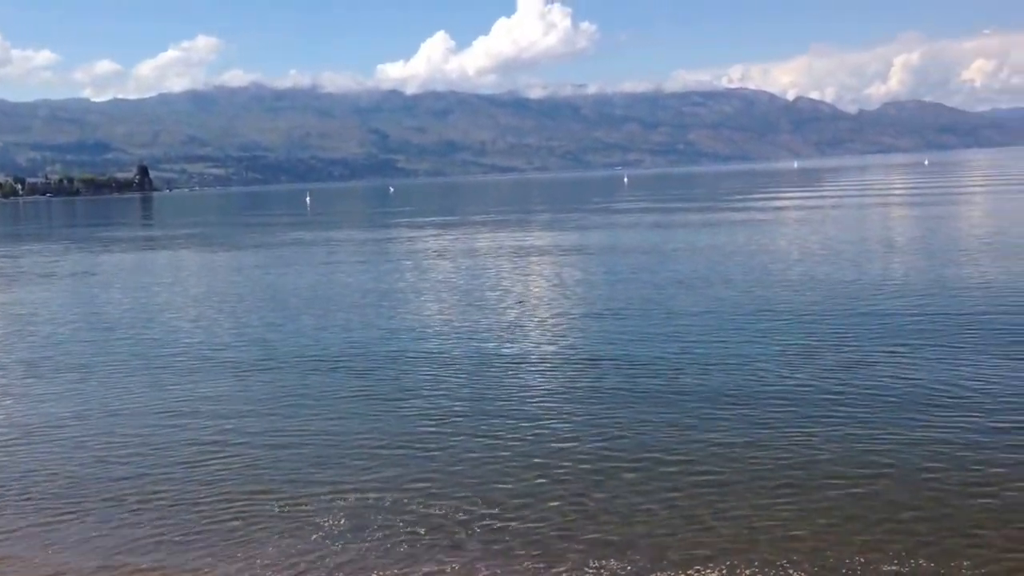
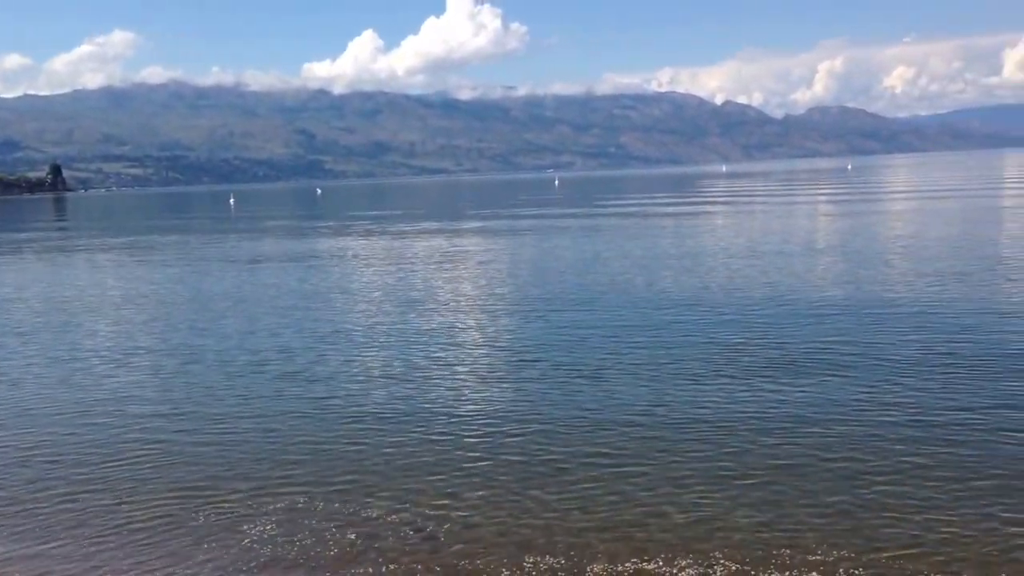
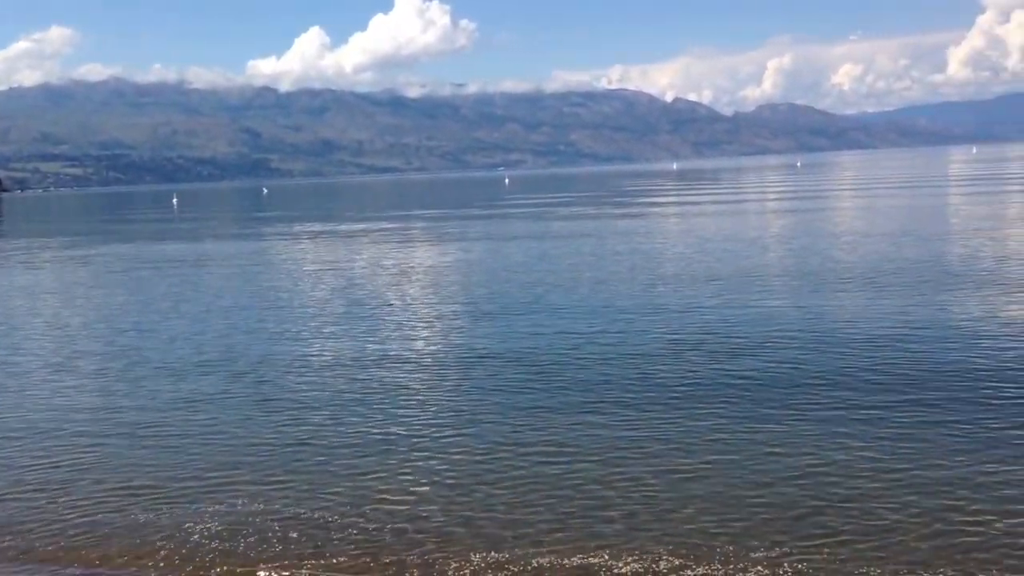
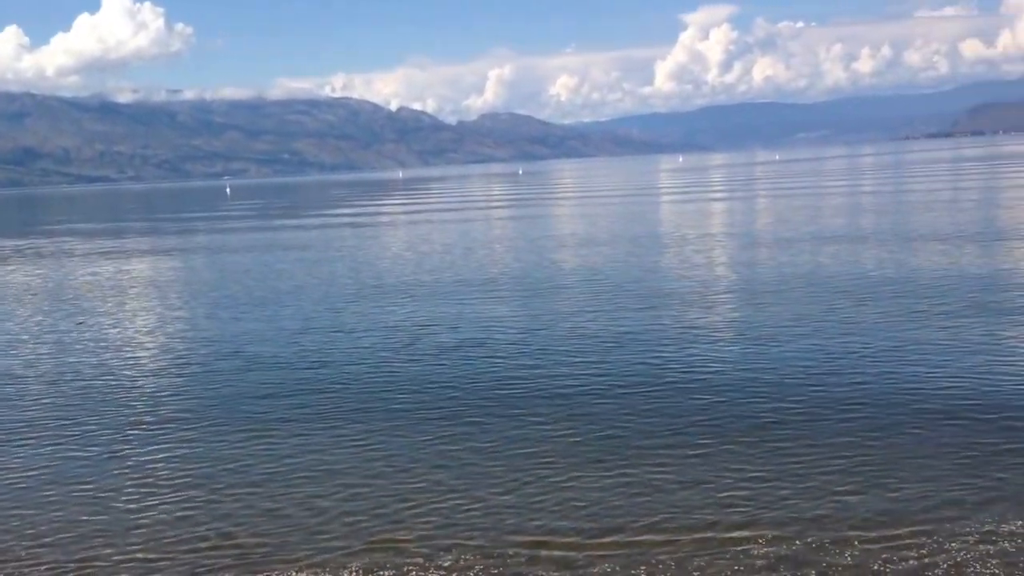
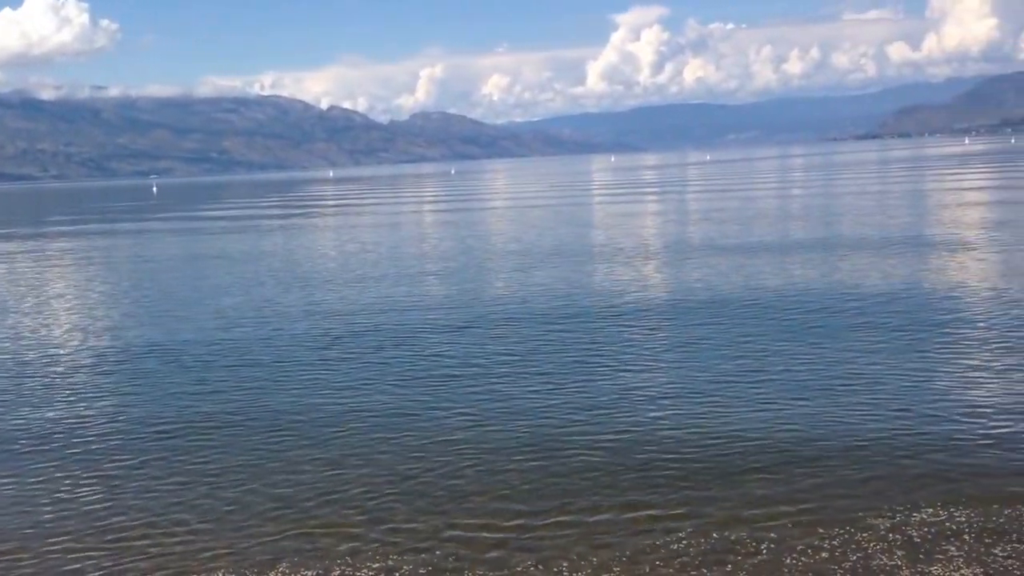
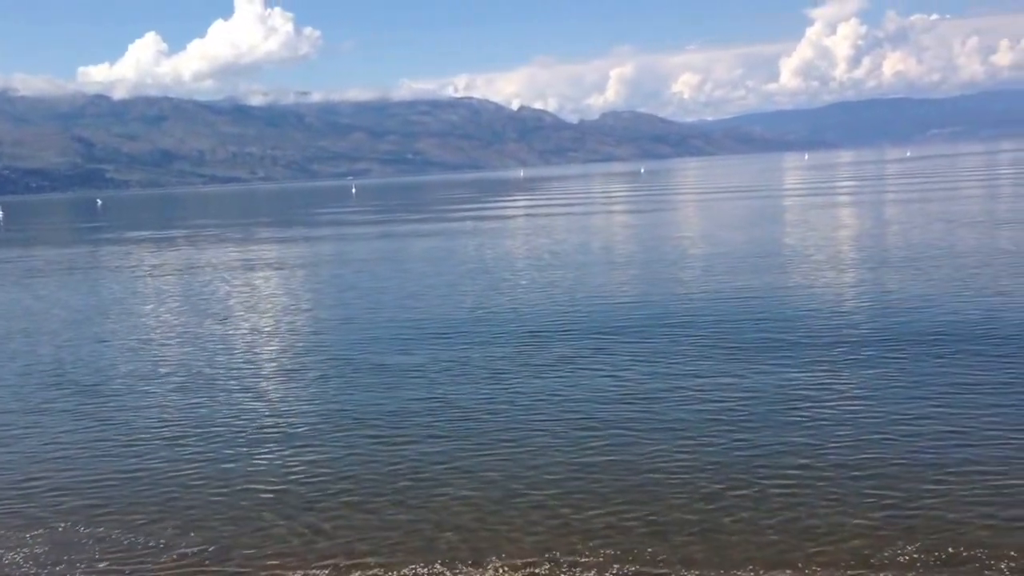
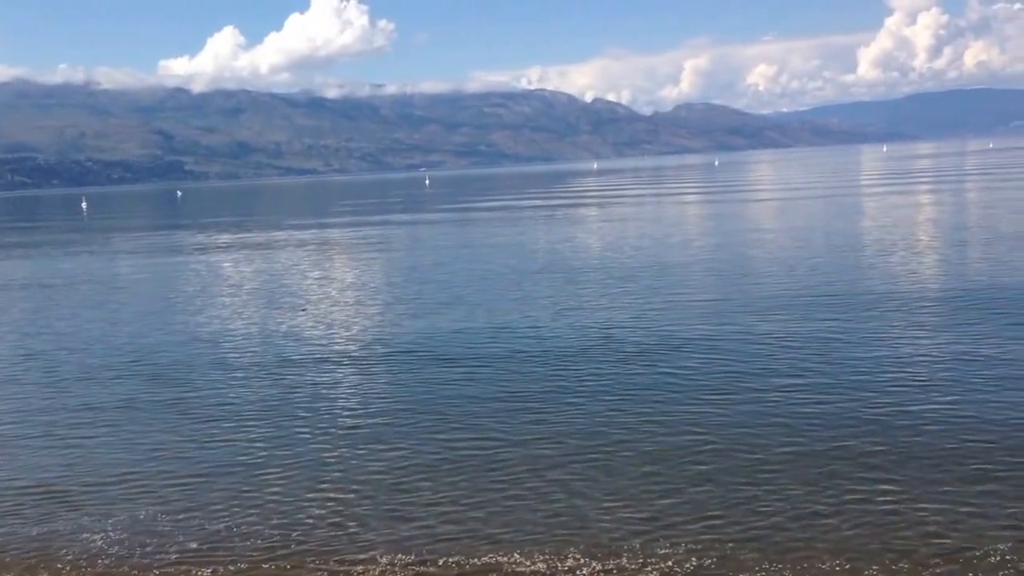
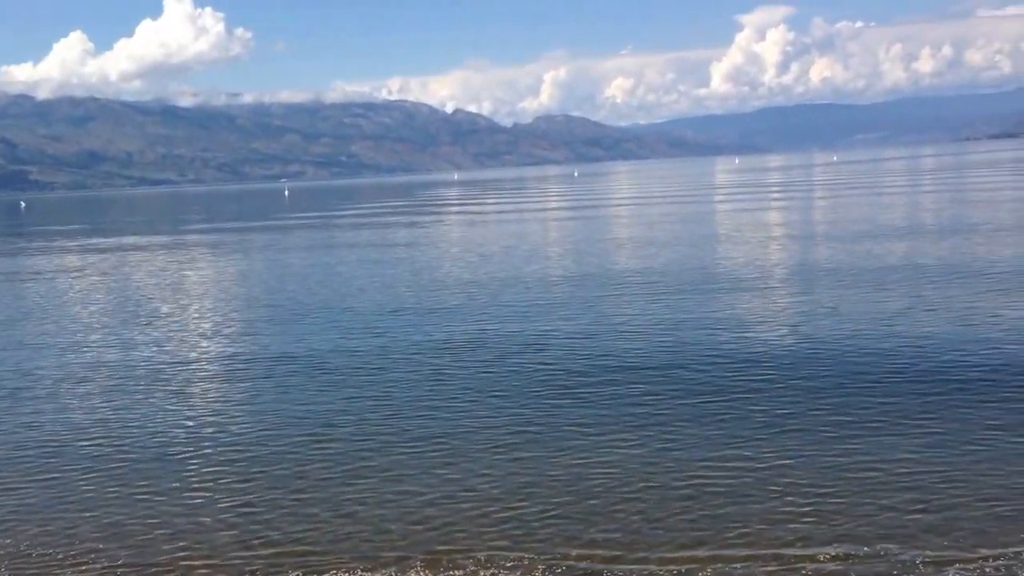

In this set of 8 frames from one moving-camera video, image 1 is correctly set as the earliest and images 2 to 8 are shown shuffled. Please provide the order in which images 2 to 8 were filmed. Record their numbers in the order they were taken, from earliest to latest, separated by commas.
2, 3, 7, 6, 8, 4, 5
